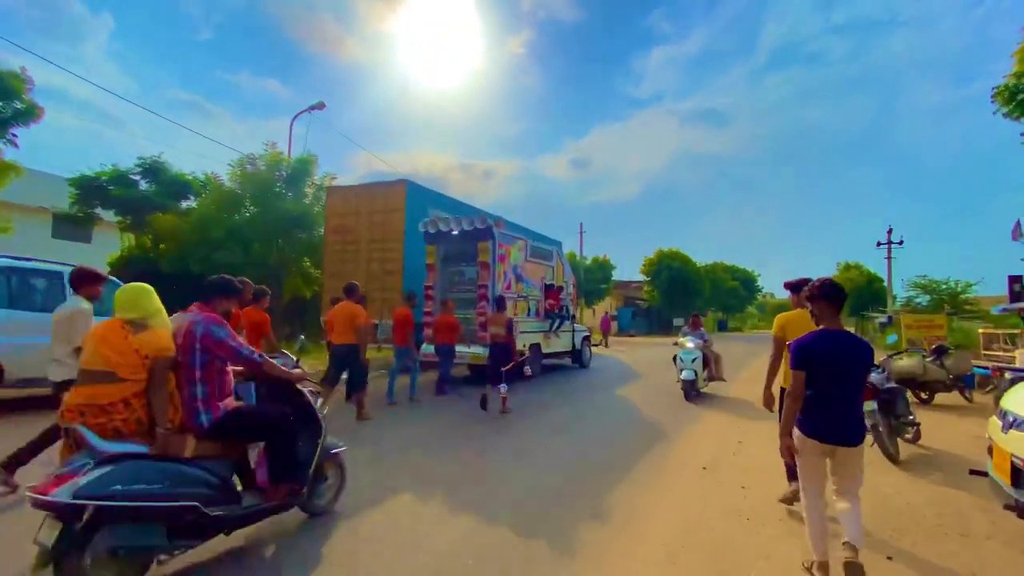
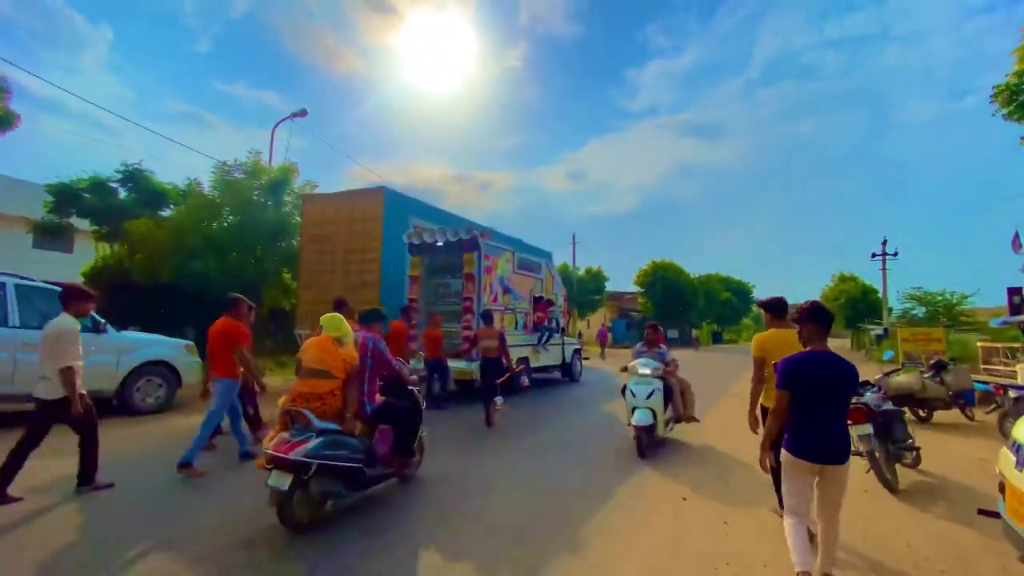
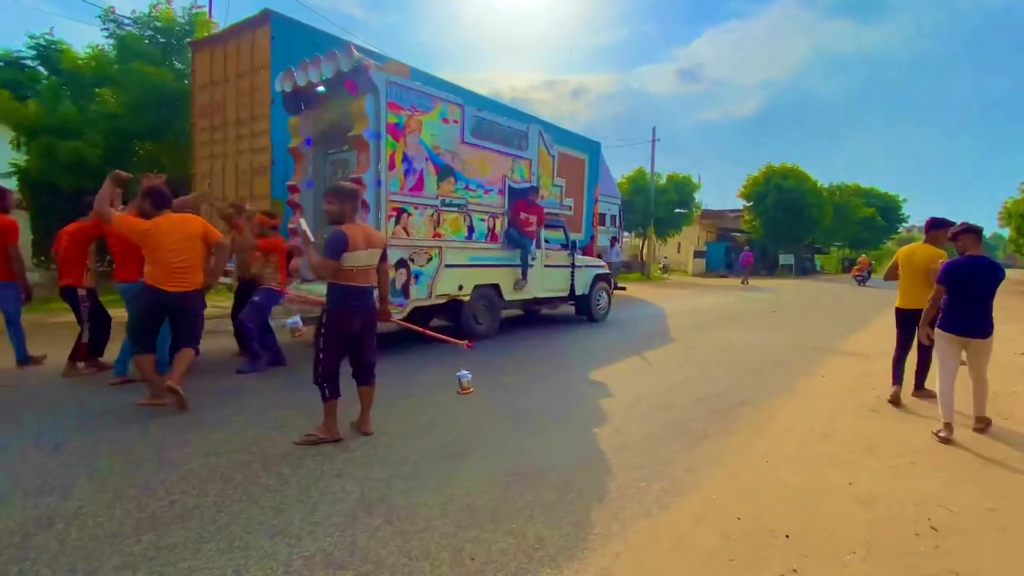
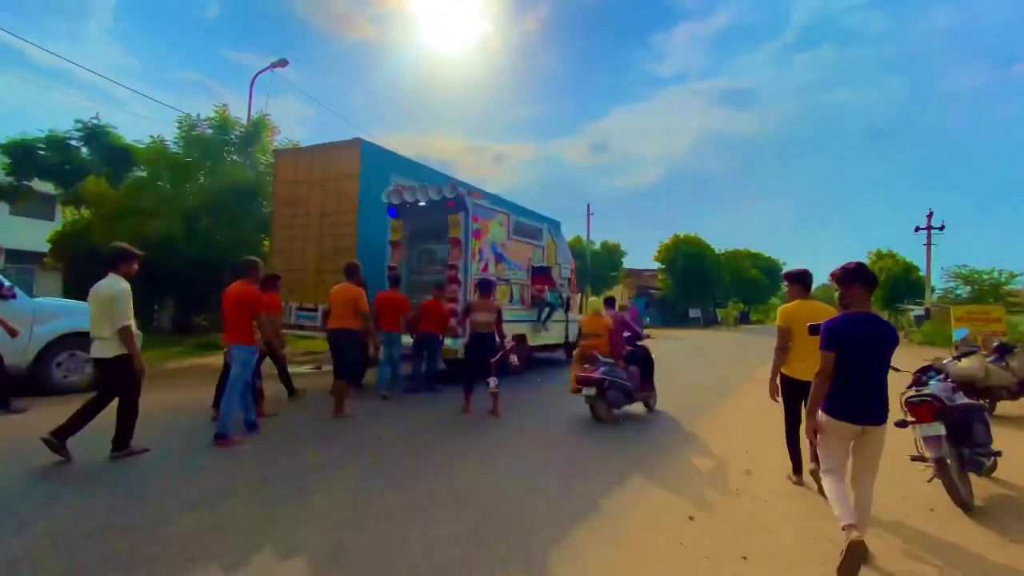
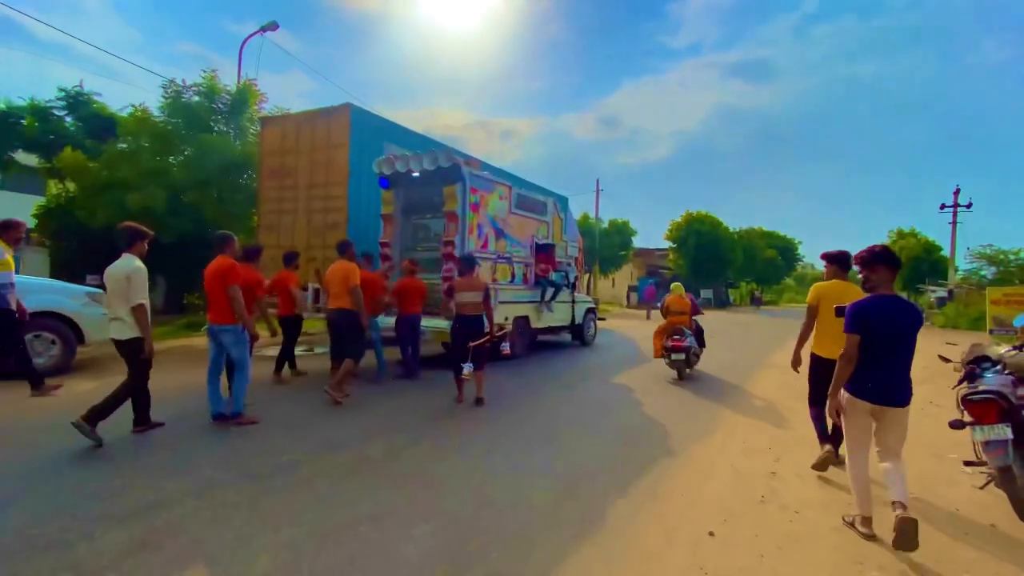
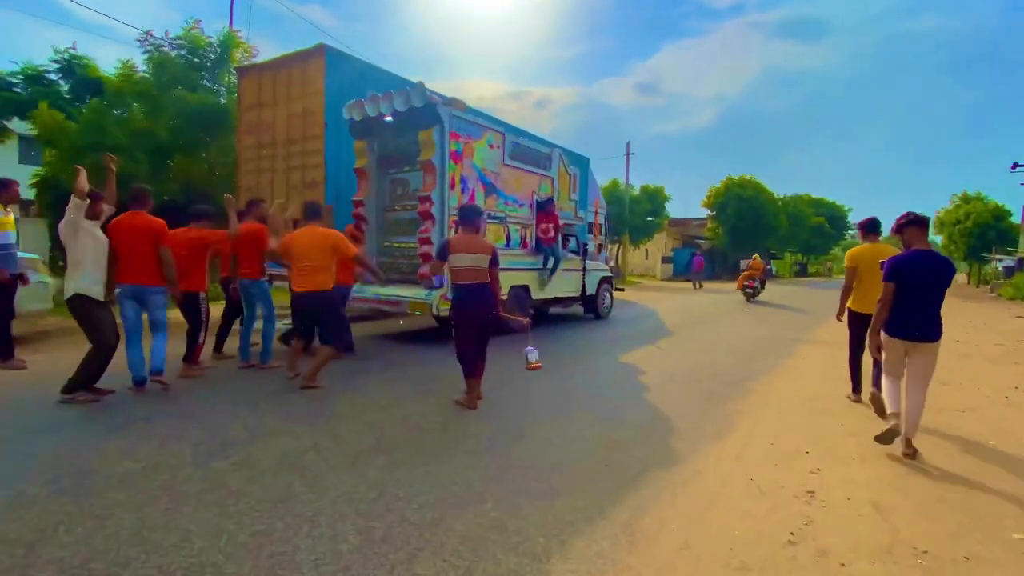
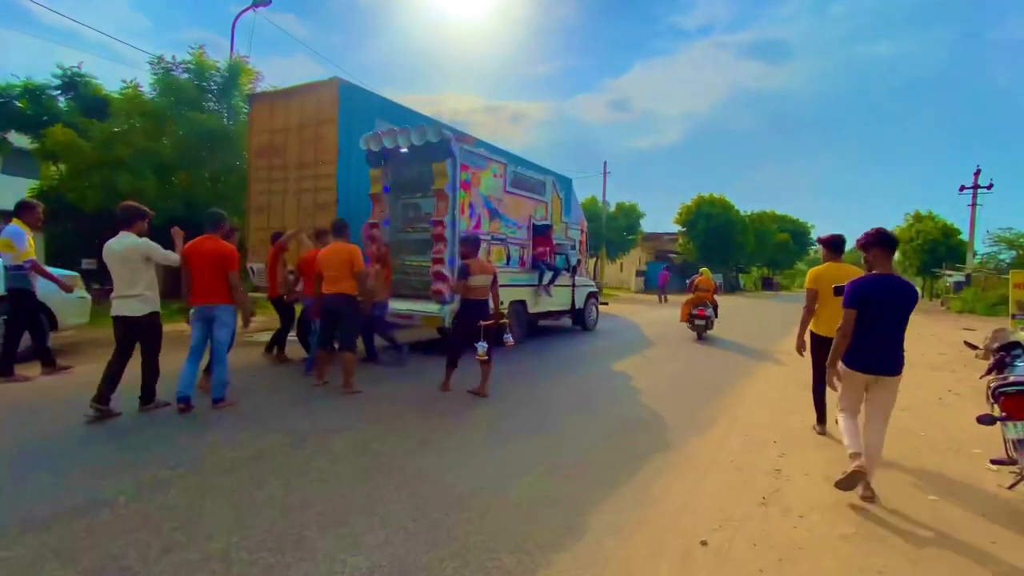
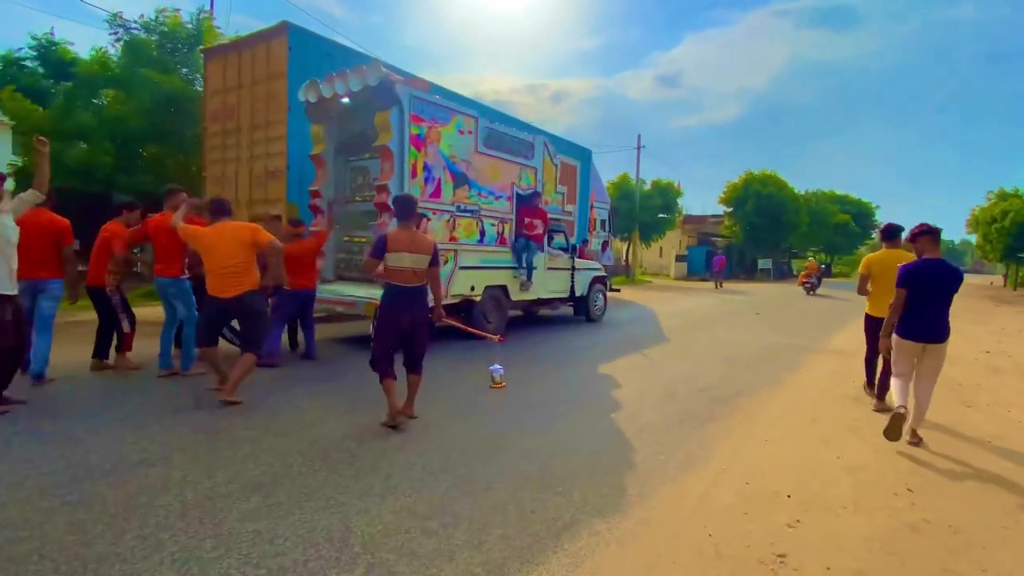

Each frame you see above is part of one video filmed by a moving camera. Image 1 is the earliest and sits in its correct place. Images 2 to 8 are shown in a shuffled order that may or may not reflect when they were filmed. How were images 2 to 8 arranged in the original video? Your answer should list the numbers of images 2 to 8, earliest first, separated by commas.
2, 4, 5, 7, 6, 8, 3
